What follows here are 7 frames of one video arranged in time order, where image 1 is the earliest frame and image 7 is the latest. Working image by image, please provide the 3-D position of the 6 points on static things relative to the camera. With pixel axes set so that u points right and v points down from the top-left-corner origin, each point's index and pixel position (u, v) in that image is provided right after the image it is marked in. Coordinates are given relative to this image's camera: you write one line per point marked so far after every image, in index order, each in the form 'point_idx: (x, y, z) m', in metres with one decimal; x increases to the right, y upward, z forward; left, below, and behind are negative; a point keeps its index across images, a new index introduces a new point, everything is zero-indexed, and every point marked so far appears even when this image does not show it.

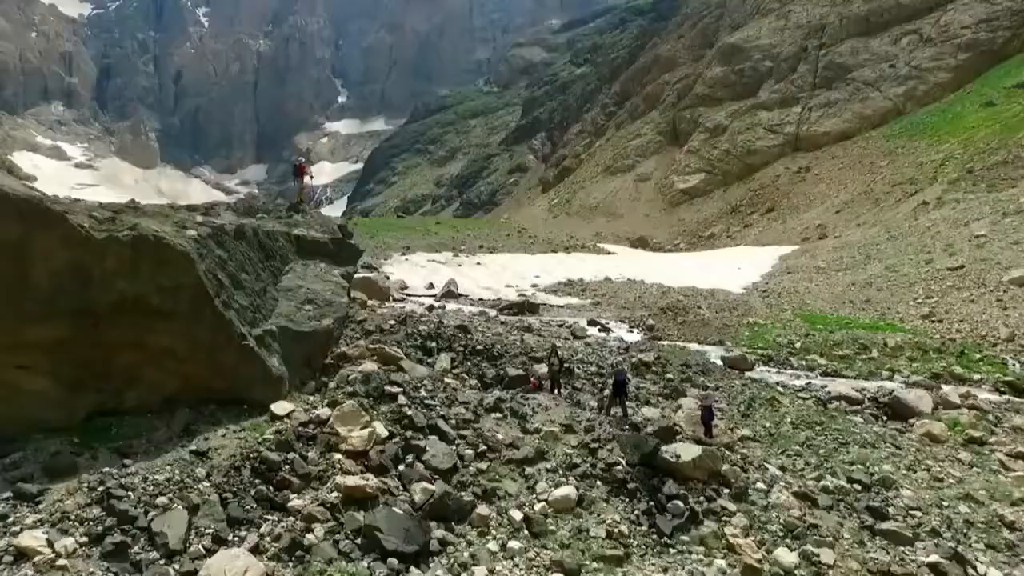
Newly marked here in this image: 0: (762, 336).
0: (+7.1, -1.3, +19.9) m
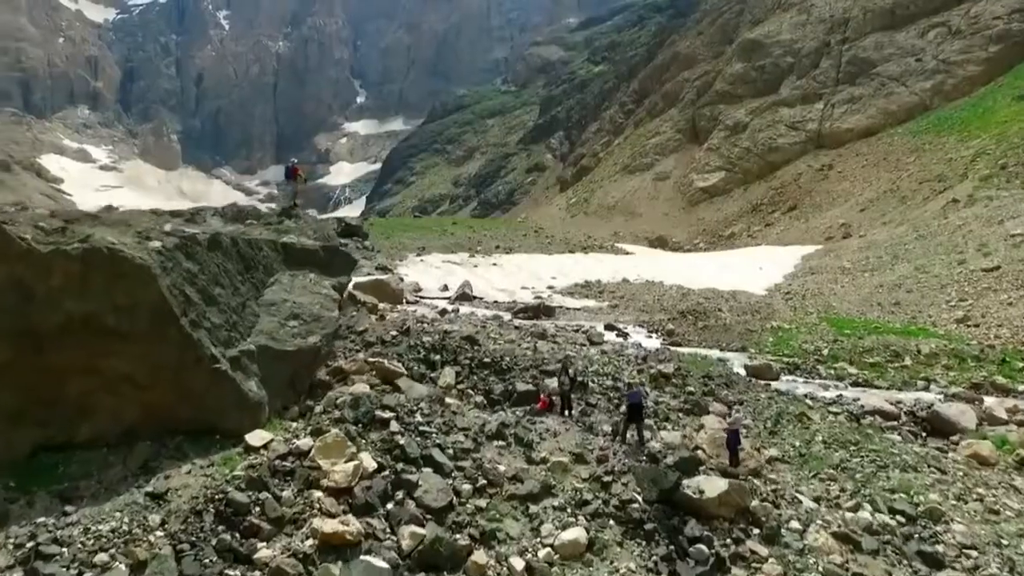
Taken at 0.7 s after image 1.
0: (+7.4, -1.5, +19.0) m
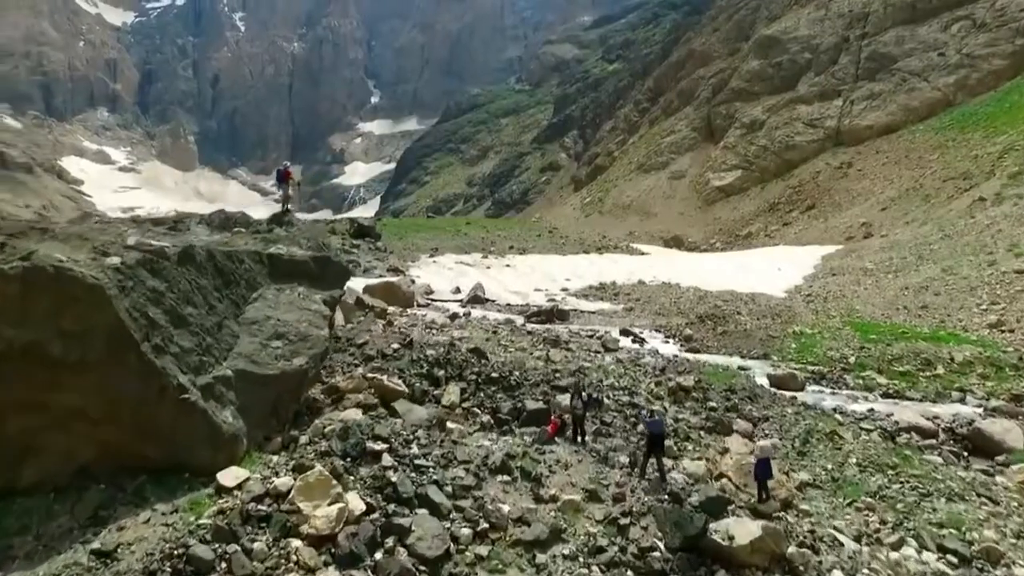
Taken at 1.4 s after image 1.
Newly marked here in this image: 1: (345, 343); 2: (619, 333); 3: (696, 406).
0: (+7.7, -1.6, +18.1) m
1: (-2.5, -0.8, +10.6) m
2: (+3.0, -1.2, +19.5) m
3: (+3.0, -1.9, +11.4) m
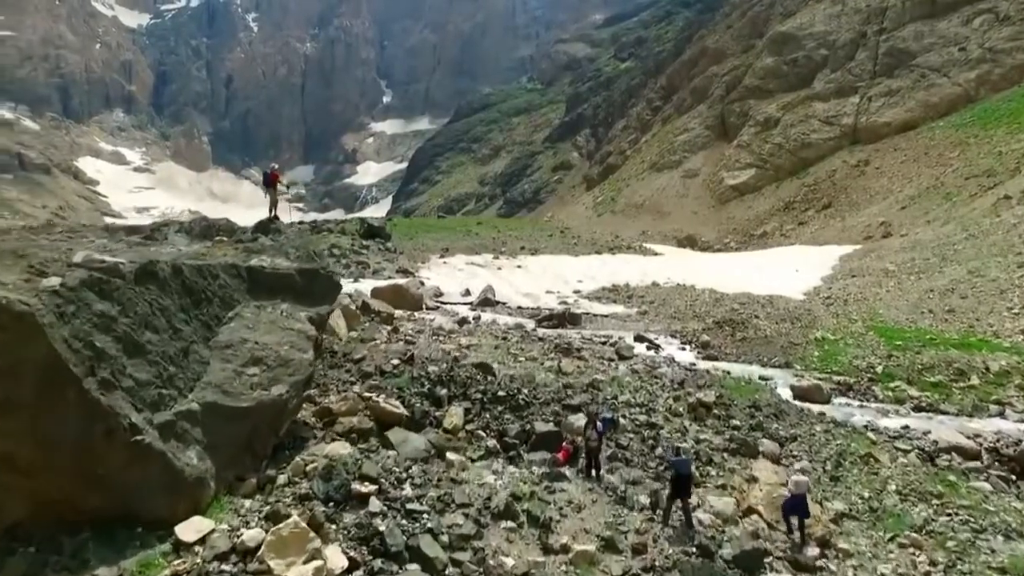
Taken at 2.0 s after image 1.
0: (+8.0, -1.7, +17.2) m
1: (-2.4, -1.0, +9.9) m
2: (+3.2, -1.3, +18.7) m
3: (+3.1, -2.1, +10.6) m
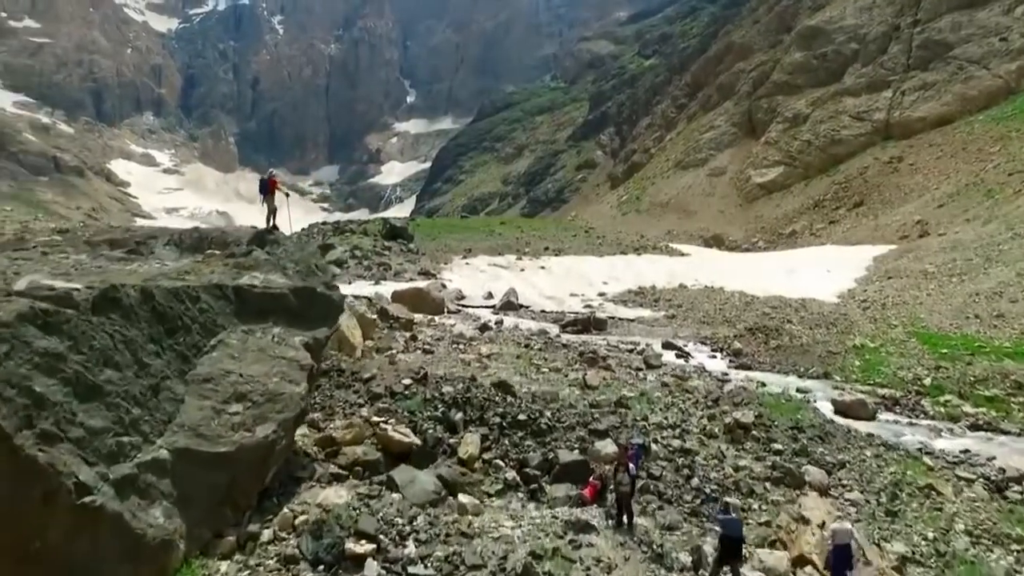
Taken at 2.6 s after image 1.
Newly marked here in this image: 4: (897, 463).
0: (+8.5, -1.9, +16.2) m
1: (-2.1, -1.2, +9.2) m
2: (+3.8, -1.5, +17.8) m
3: (+3.4, -2.2, +9.7) m
4: (+5.3, -2.4, +9.6) m
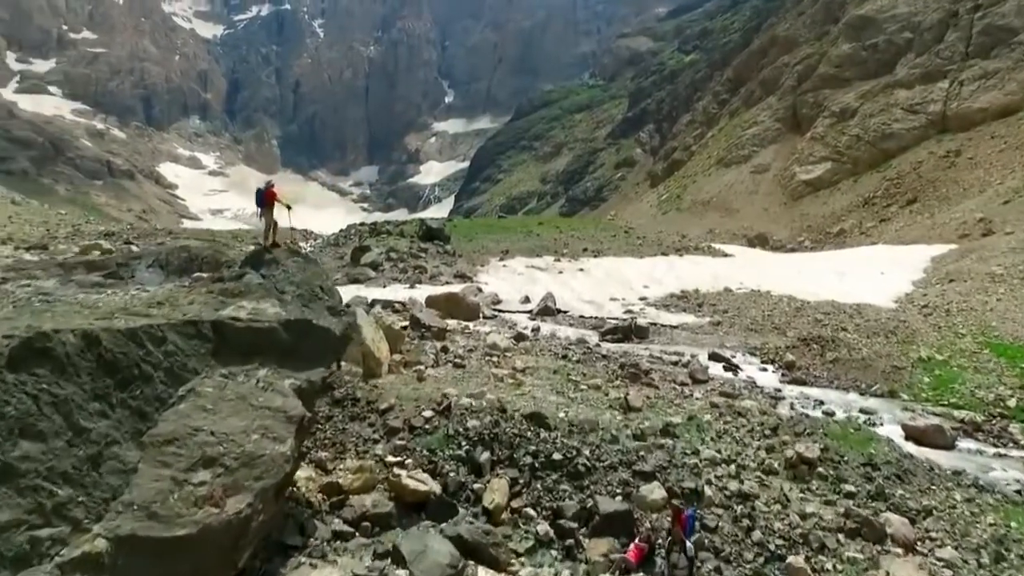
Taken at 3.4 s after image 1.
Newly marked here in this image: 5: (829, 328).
0: (+9.2, -2.1, +14.7) m
1: (-1.7, -1.4, +8.3) m
2: (+4.6, -1.7, +16.5) m
3: (+3.8, -2.5, +8.5) m
4: (+5.7, -2.7, +8.3) m
5: (+8.7, -1.1, +19.1) m
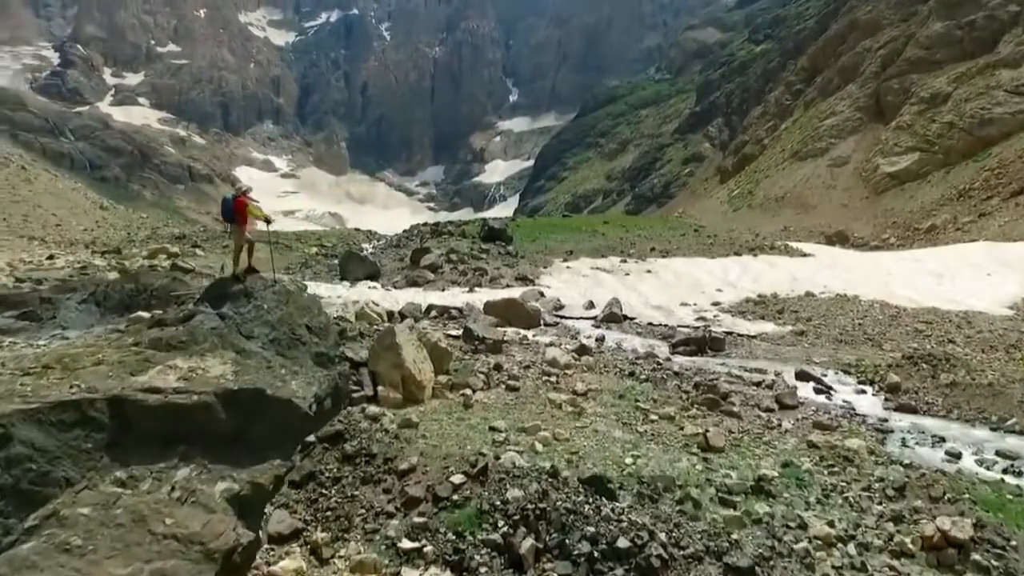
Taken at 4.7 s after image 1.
0: (+10.3, -2.3, +12.0) m
1: (-1.2, -1.7, +6.7) m
2: (+5.9, -1.9, +14.3) m
3: (+4.3, -2.7, +6.4) m
4: (+6.1, -2.9, +6.0) m
5: (+10.2, -1.4, +16.5) m
